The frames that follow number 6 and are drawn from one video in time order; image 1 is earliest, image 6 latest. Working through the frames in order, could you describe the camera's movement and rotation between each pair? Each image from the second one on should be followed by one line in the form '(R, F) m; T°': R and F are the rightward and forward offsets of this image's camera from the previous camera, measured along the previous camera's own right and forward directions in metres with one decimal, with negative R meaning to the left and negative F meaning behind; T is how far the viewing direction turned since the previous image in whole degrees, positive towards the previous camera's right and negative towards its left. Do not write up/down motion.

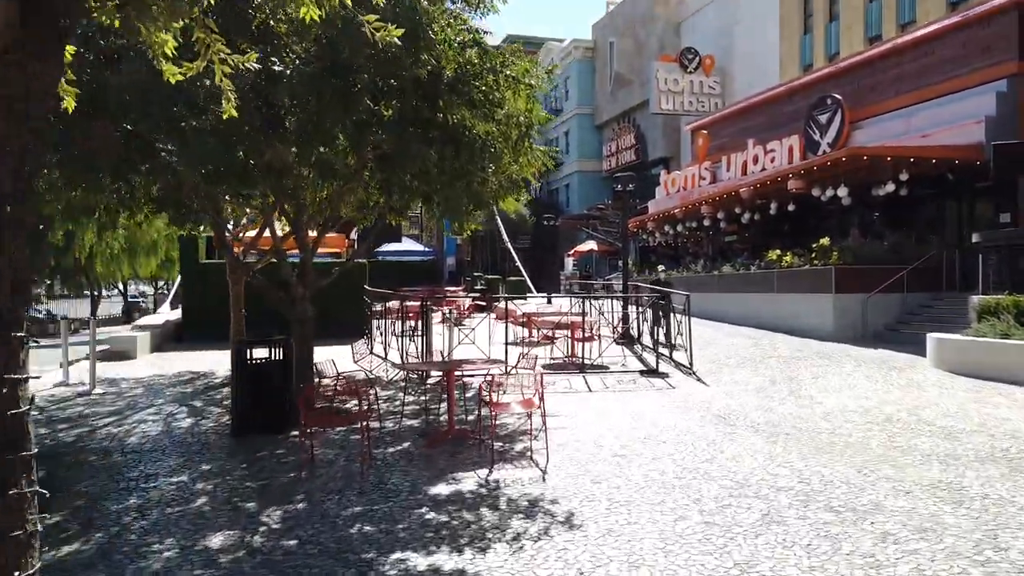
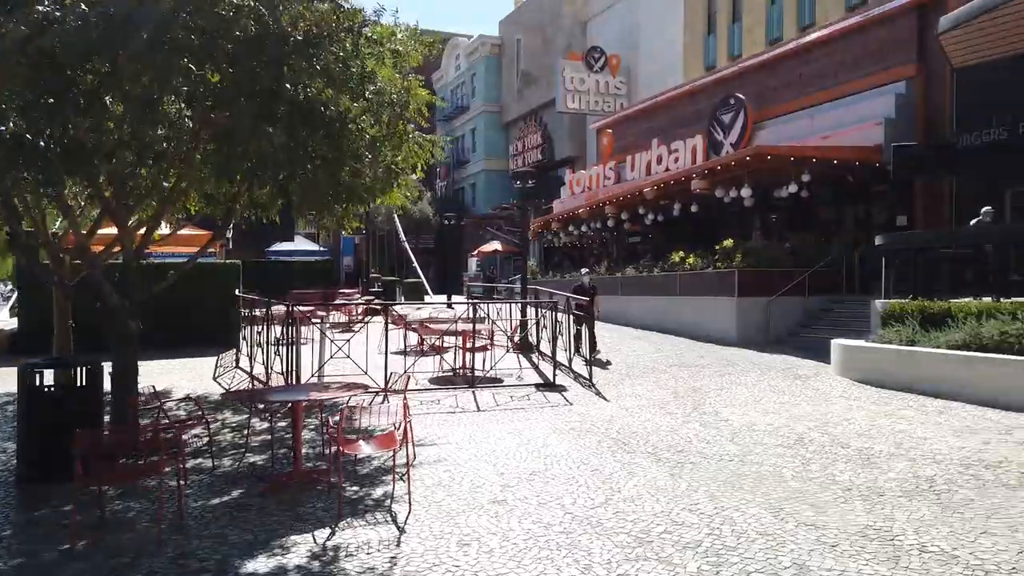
(+0.4, +1.2) m; +7°
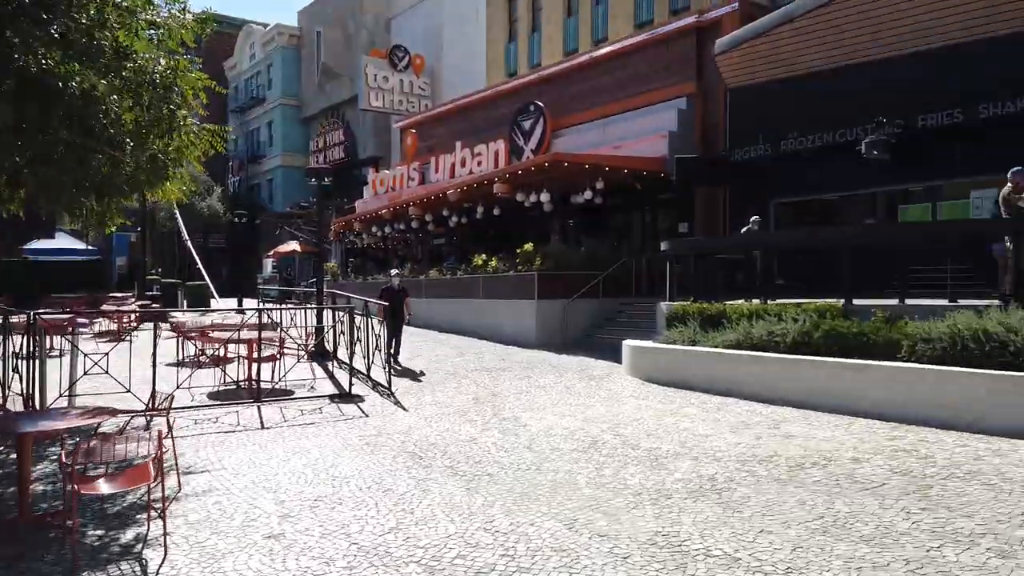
(+0.2, +0.4) m; +15°
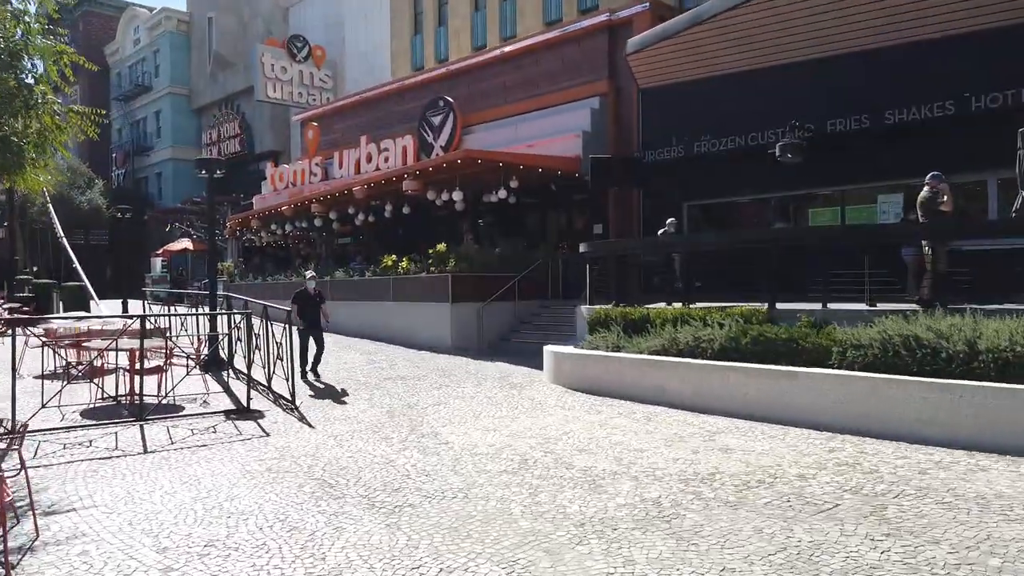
(-0.2, +0.7) m; +7°
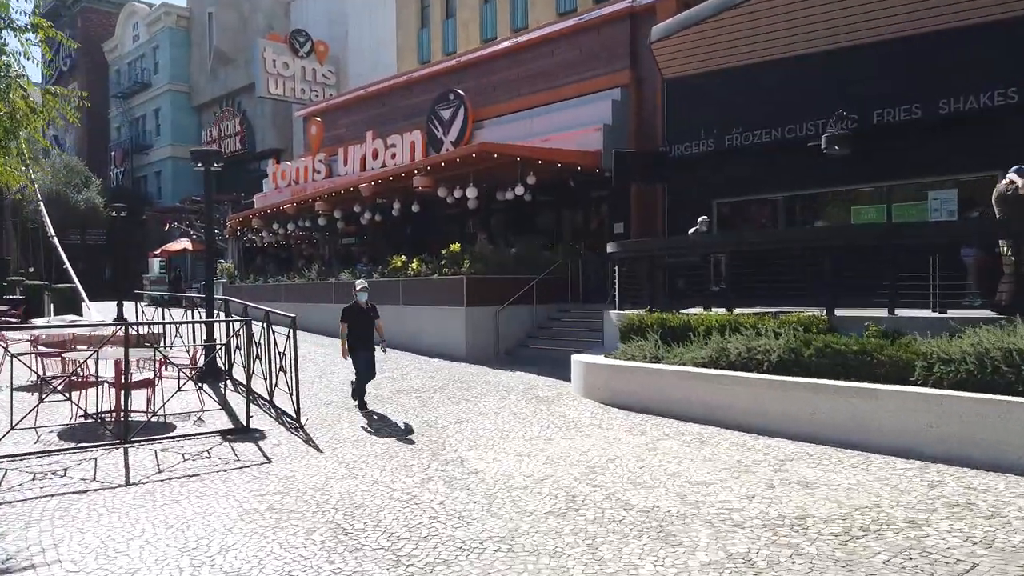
(-0.3, +1.1) m; 0°
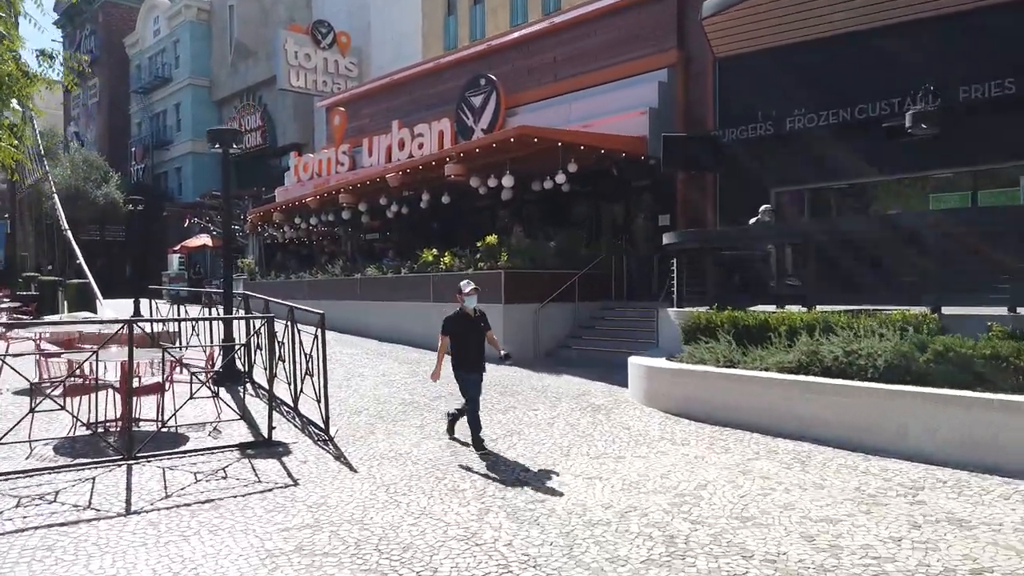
(-0.4, +1.2) m; -1°
